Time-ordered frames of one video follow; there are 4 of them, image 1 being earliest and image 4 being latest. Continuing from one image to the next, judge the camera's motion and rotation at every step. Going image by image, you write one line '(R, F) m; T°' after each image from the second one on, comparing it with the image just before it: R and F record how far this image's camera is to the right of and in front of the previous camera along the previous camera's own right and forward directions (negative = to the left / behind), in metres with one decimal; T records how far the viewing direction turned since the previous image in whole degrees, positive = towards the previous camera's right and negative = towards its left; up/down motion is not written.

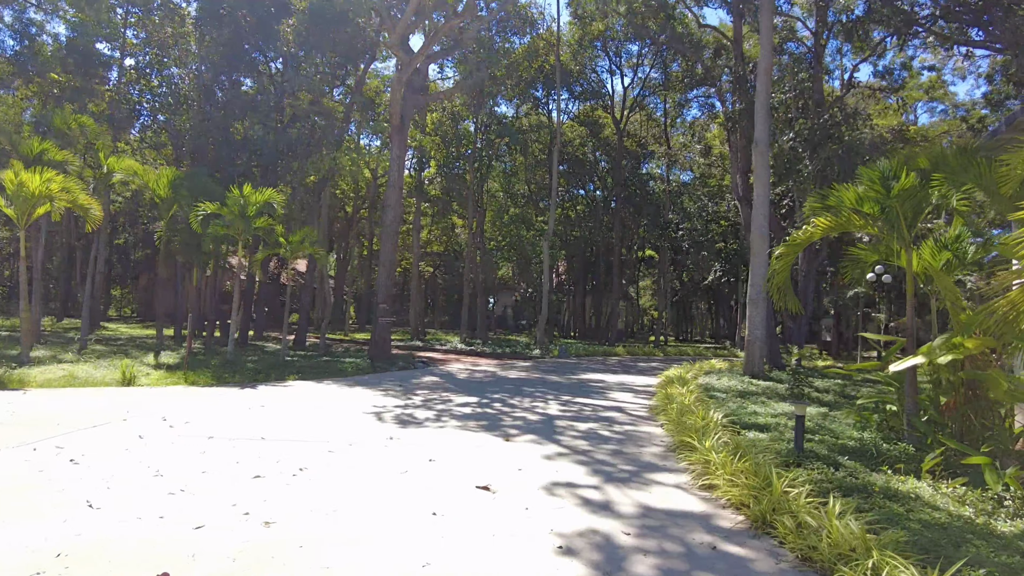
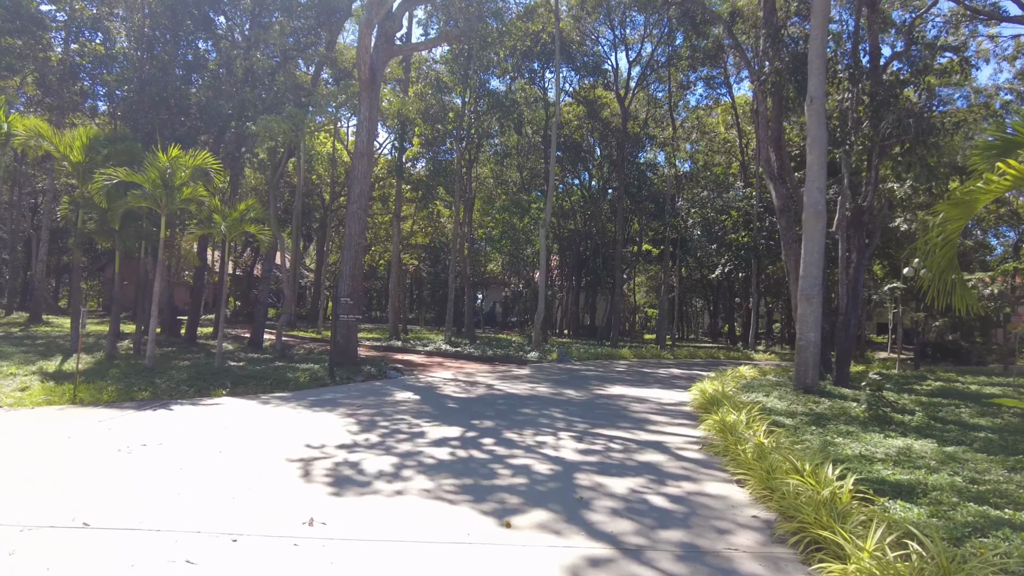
(-0.1, +2.7) m; +1°
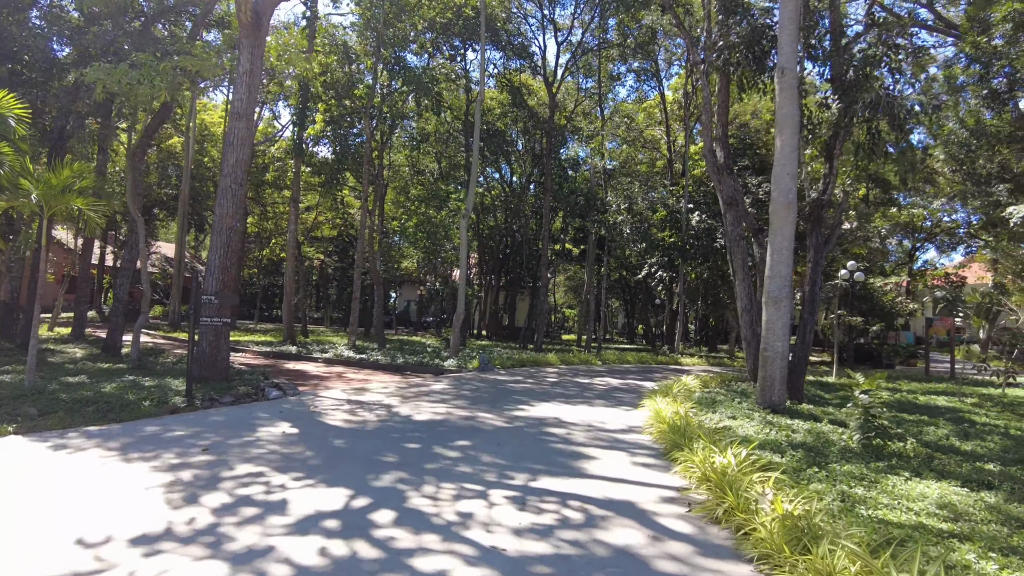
(0.0, +2.1) m; +7°
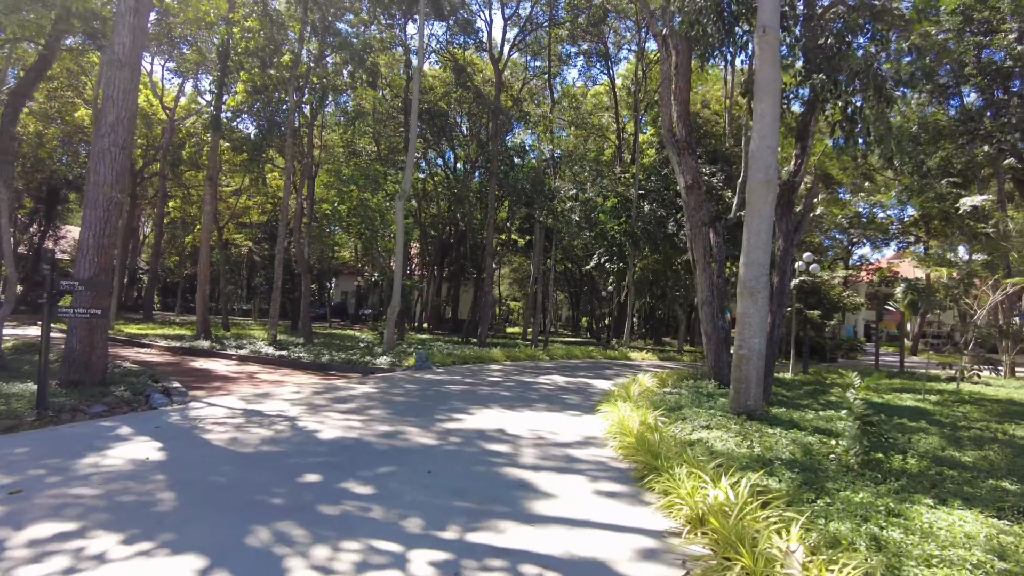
(+0.1, +1.4) m; +5°
